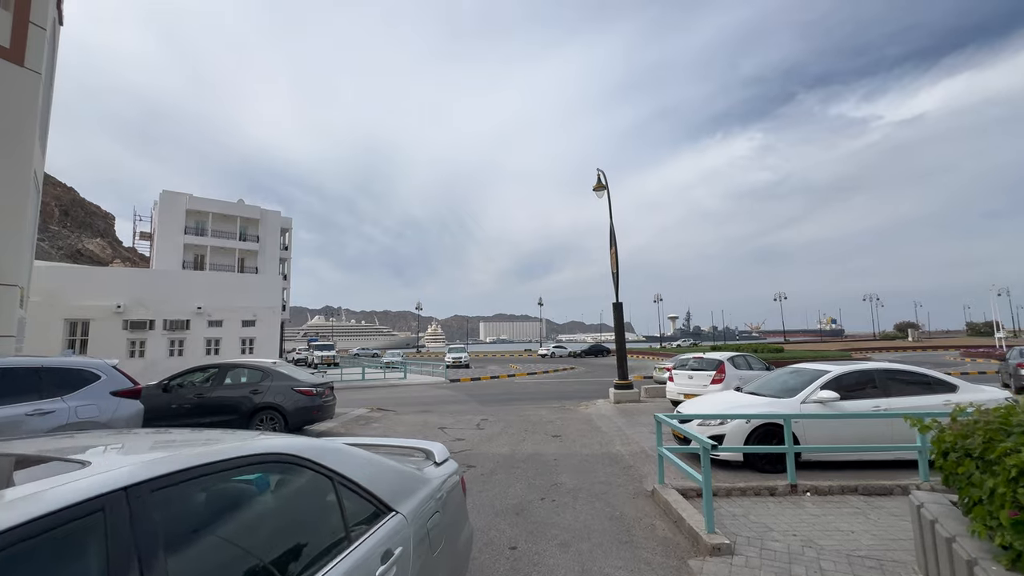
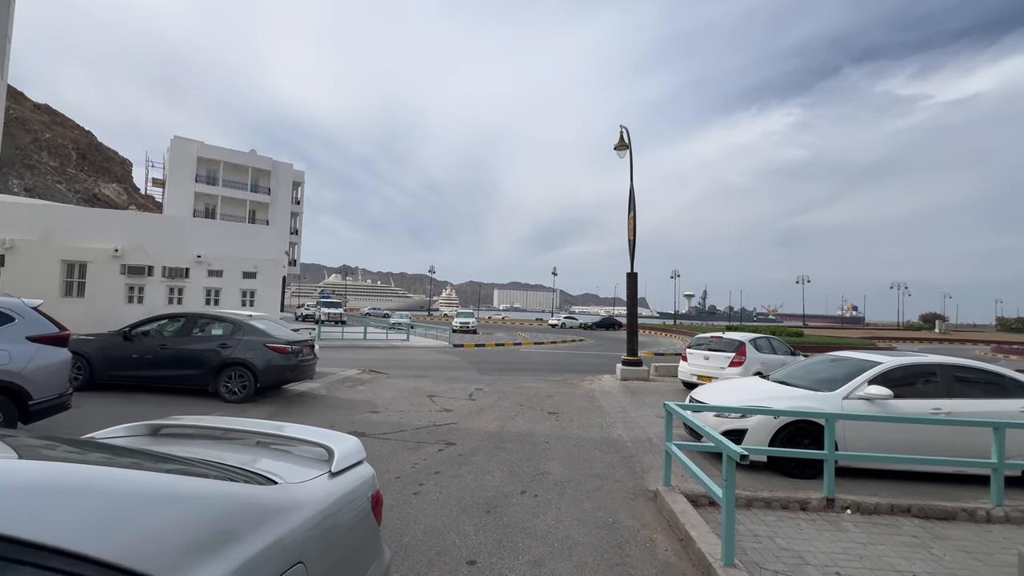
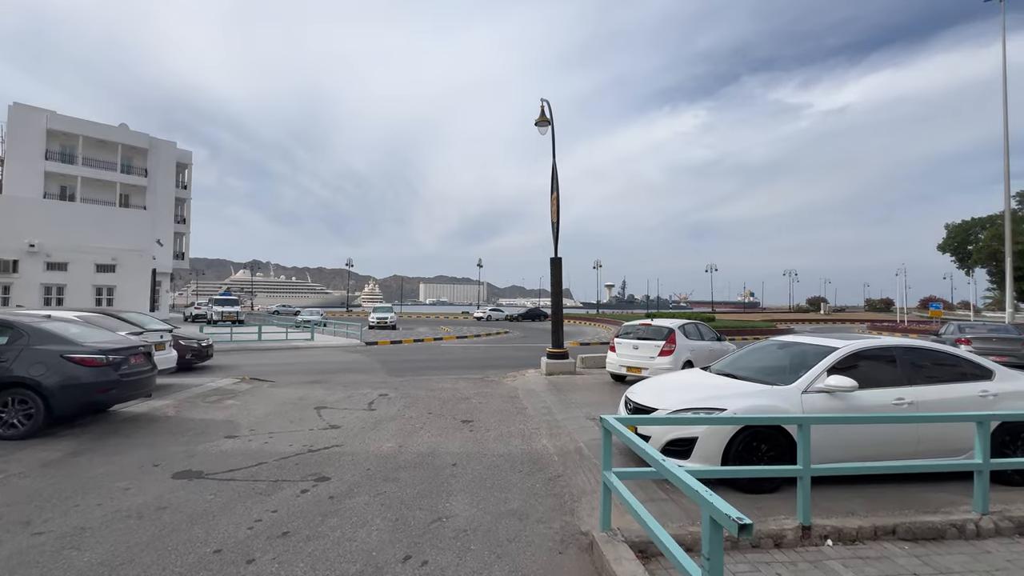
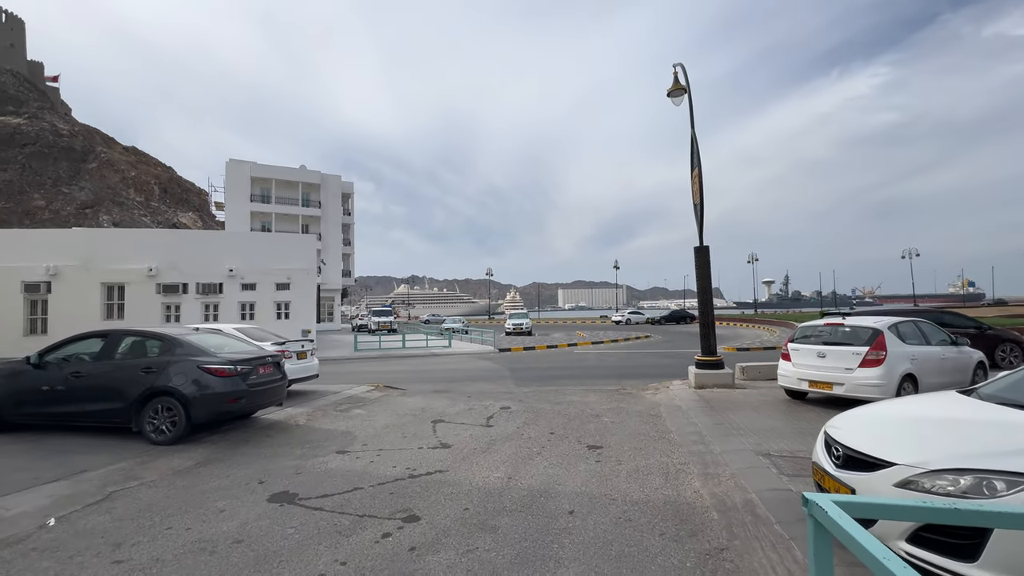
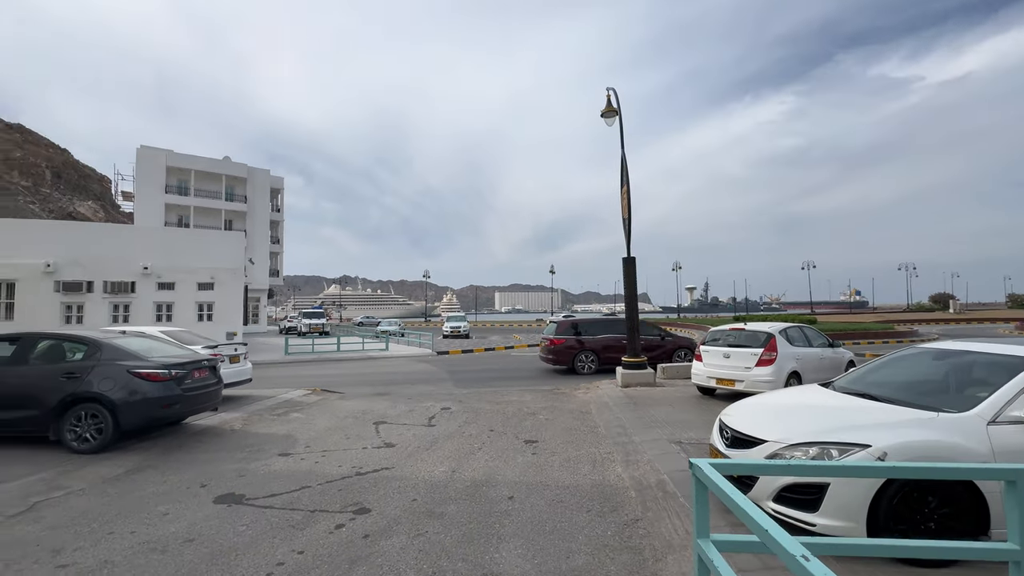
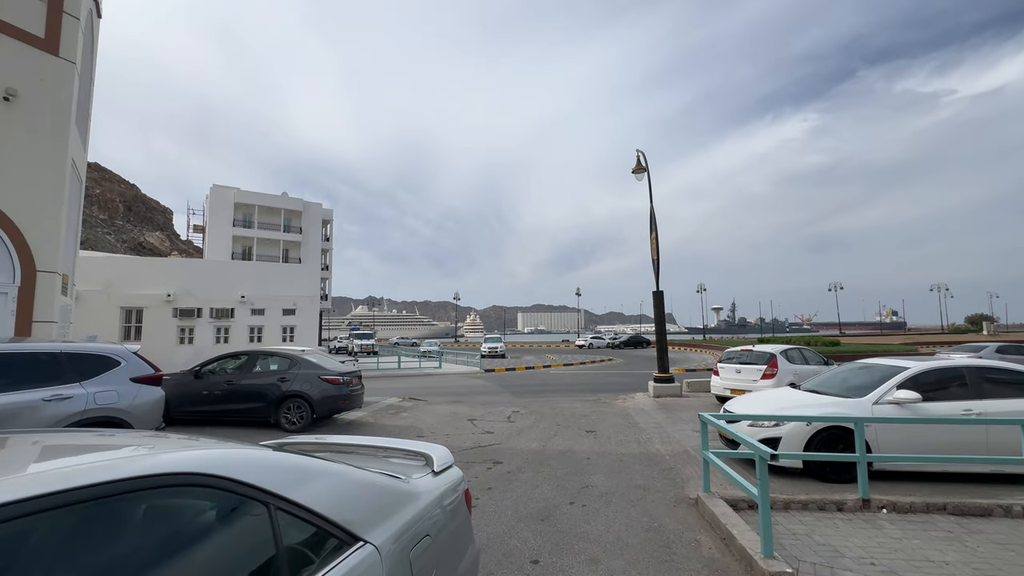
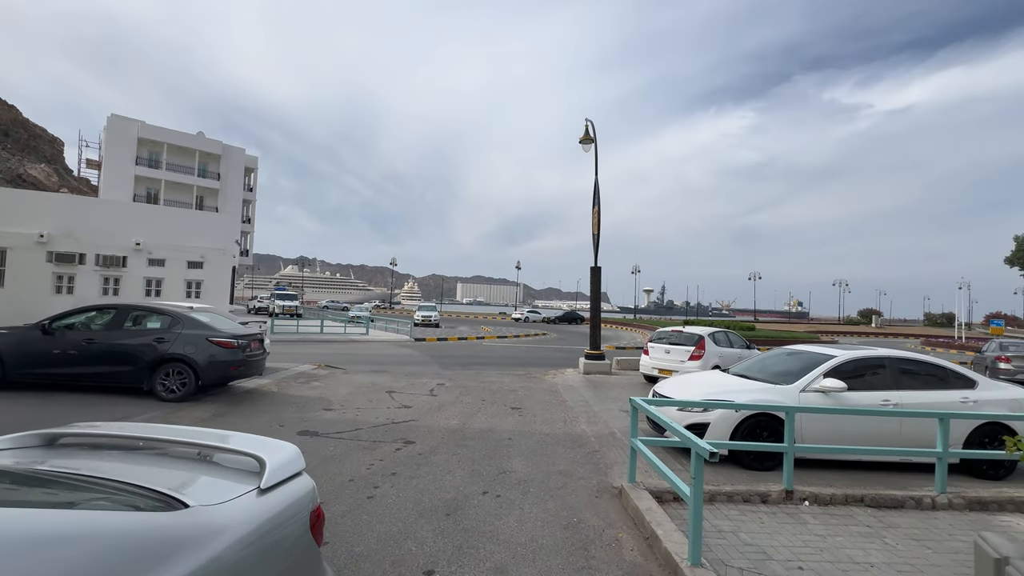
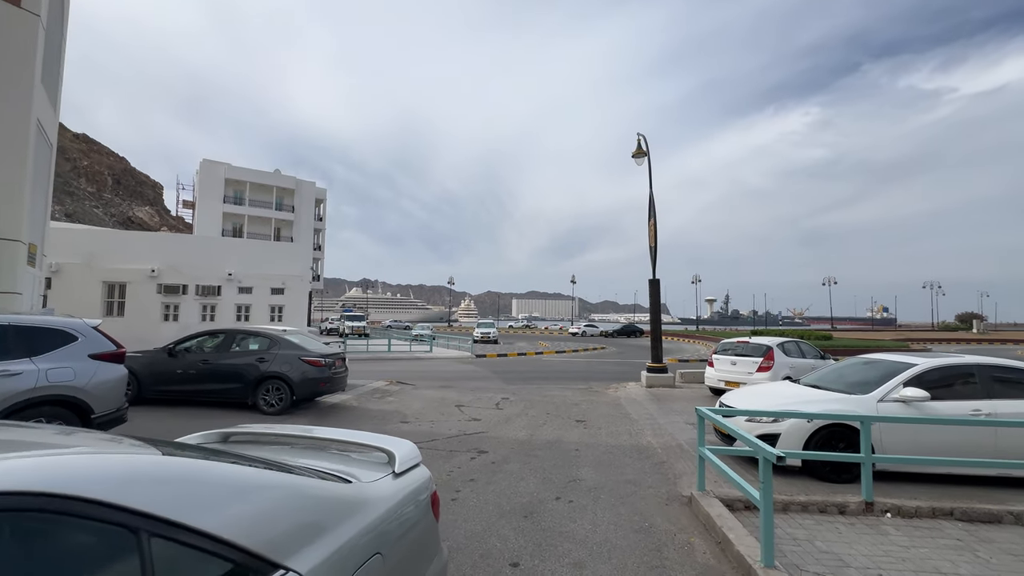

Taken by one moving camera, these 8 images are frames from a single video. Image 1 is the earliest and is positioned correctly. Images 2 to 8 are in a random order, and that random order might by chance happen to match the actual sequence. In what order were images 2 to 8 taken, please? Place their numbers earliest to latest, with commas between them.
6, 8, 2, 7, 3, 5, 4
